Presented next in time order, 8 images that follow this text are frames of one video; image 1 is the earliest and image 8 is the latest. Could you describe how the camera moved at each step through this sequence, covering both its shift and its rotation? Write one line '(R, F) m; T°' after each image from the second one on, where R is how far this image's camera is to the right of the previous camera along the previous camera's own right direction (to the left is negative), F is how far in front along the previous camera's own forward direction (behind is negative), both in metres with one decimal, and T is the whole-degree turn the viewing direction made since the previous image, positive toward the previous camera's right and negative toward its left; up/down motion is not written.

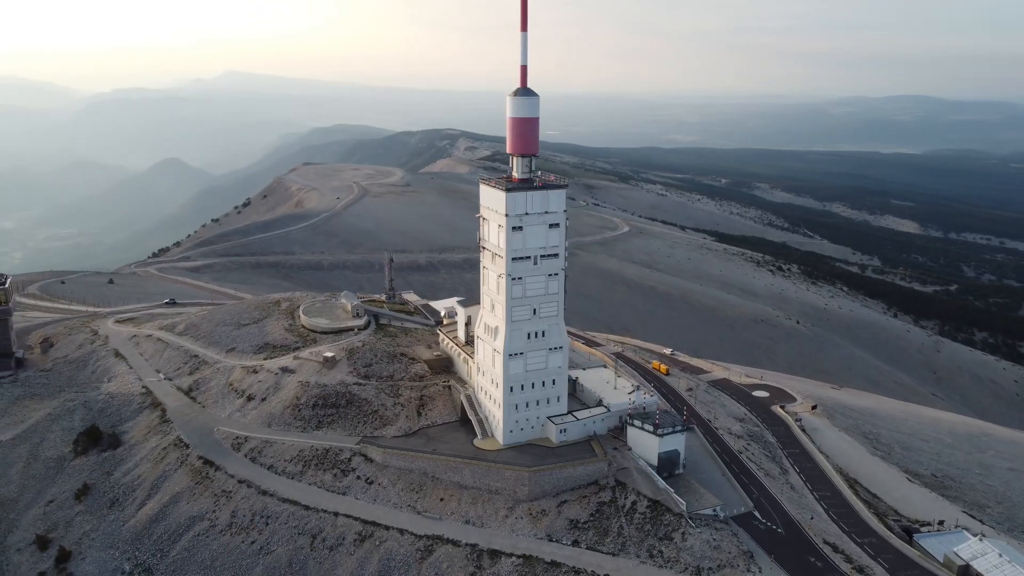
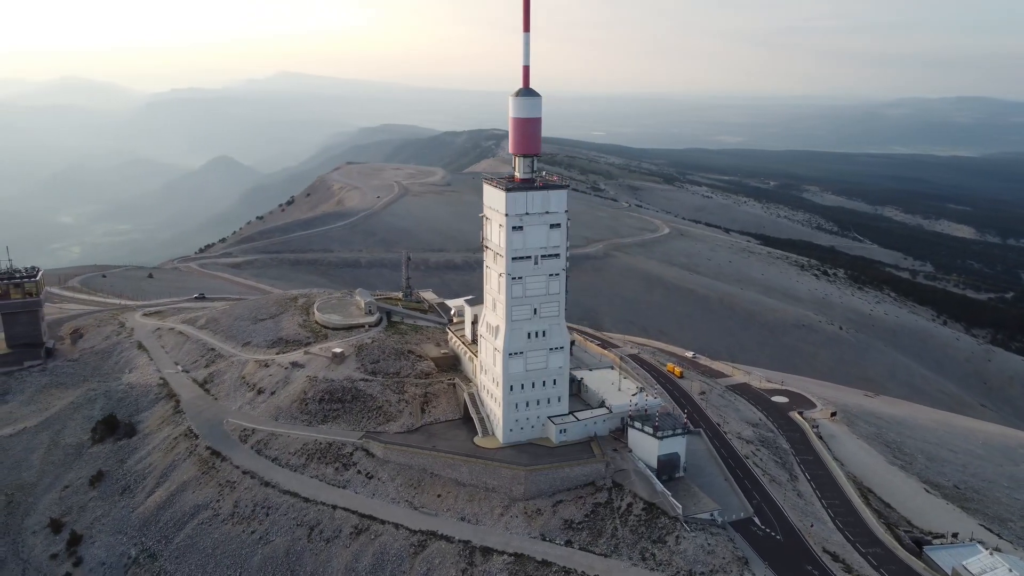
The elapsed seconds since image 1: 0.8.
(+1.4, 0.0) m; -3°
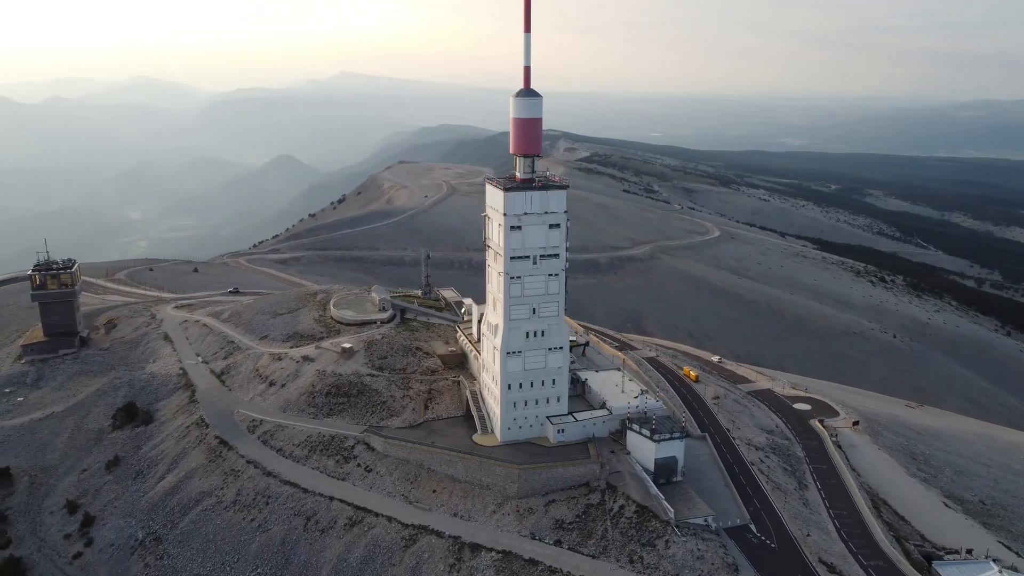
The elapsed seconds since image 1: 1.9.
(+1.8, 0.0) m; -3°
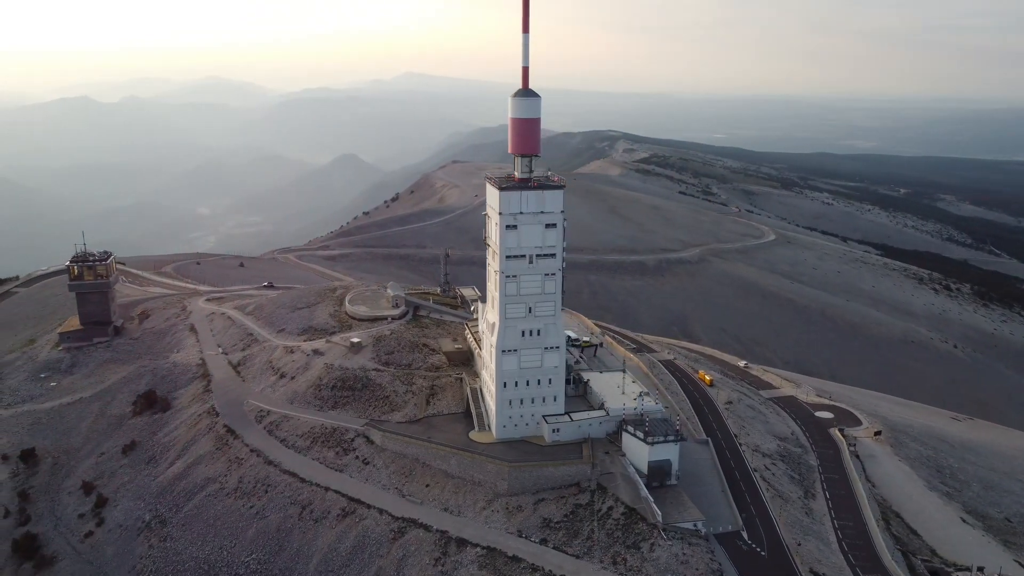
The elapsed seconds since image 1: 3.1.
(+2.0, -0.1) m; -3°
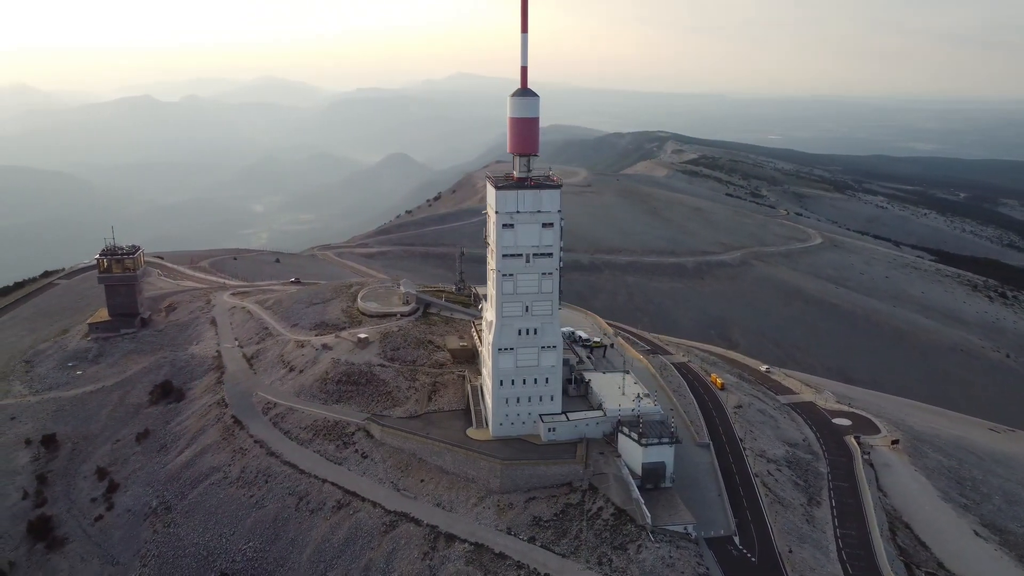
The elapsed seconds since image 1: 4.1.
(+1.7, -0.1) m; -3°
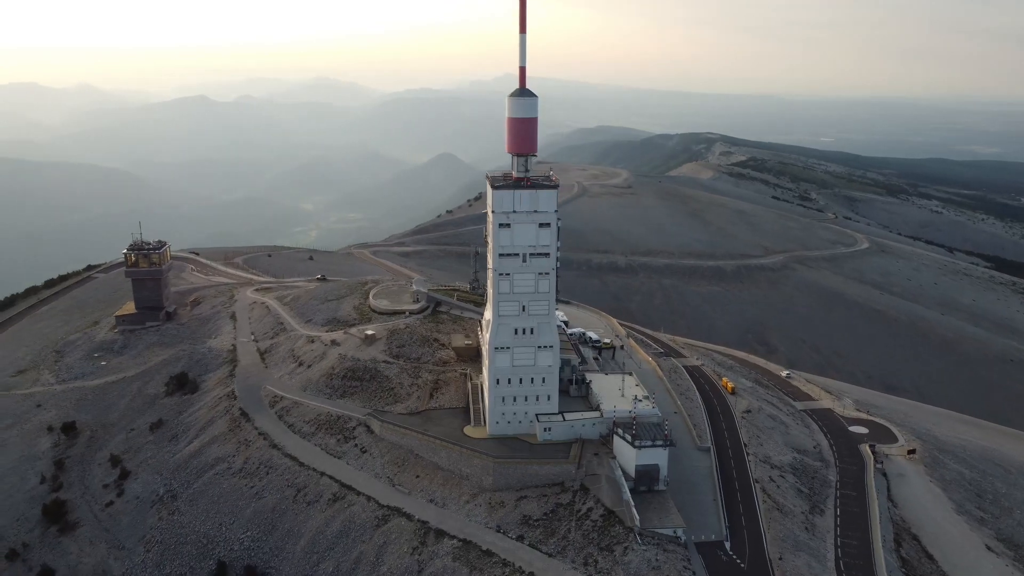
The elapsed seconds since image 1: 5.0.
(+1.6, -0.1) m; -3°
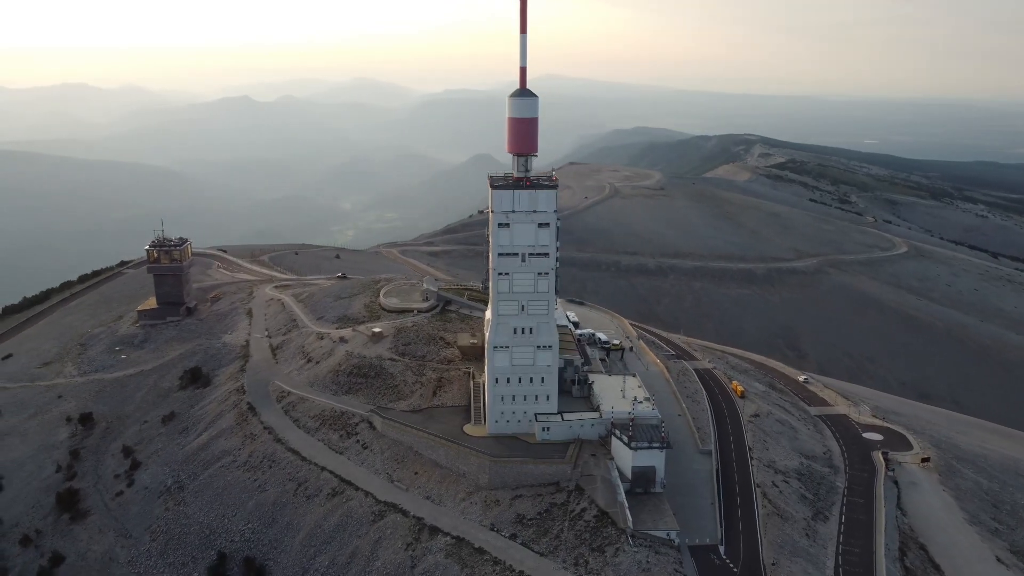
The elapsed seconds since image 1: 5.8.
(+1.2, -0.1) m; -2°
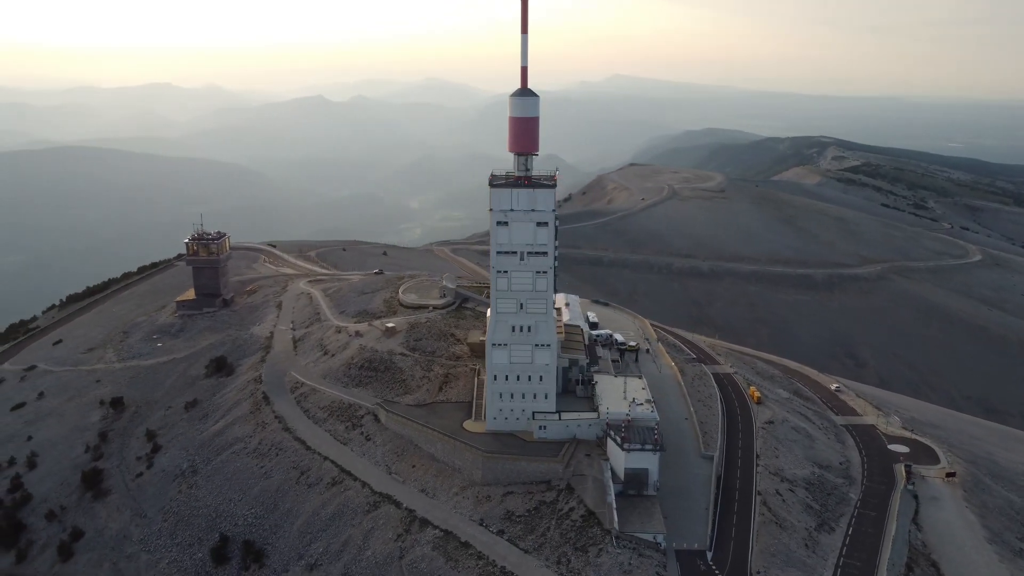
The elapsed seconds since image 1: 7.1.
(+2.3, -0.3) m; -4°
